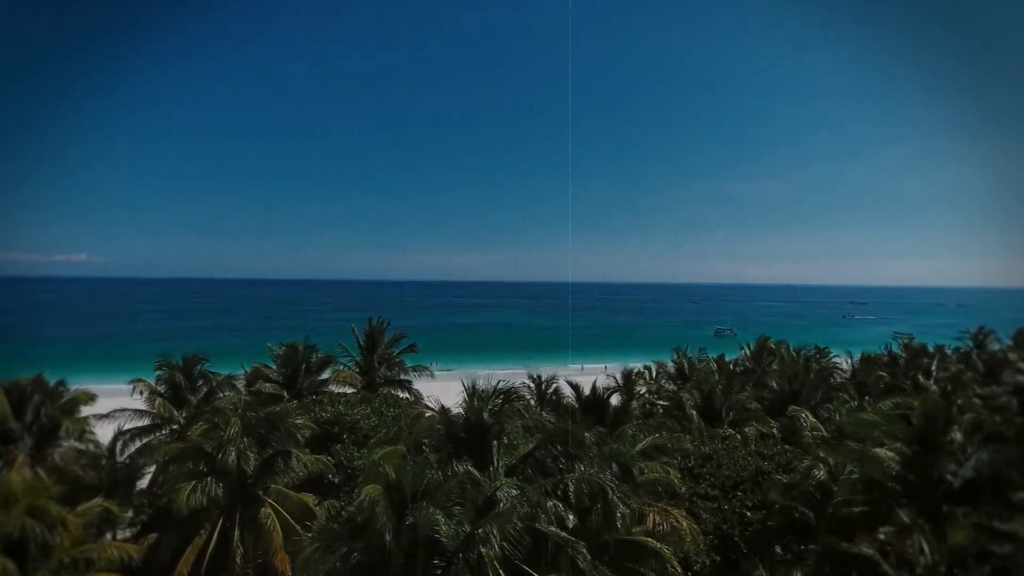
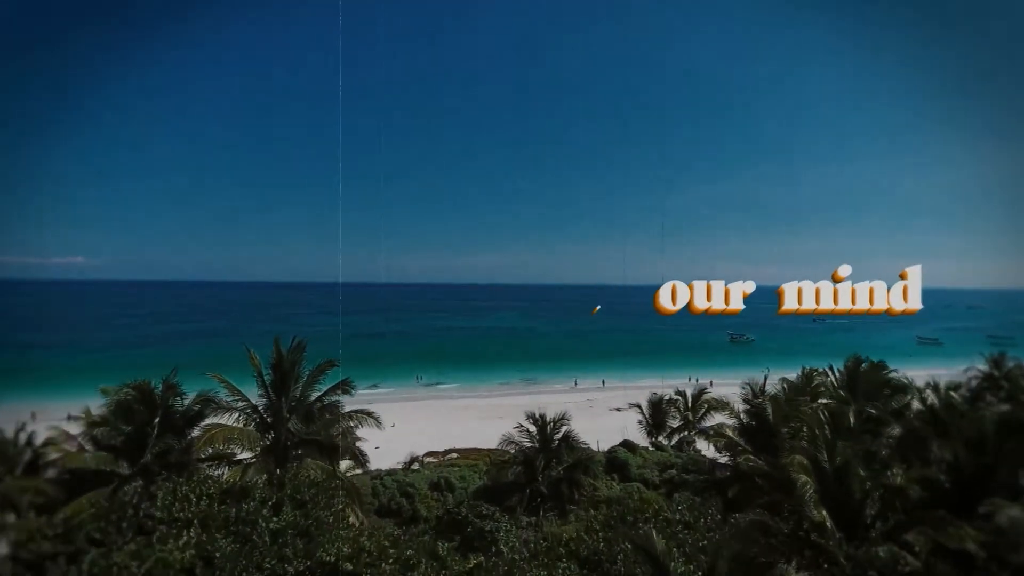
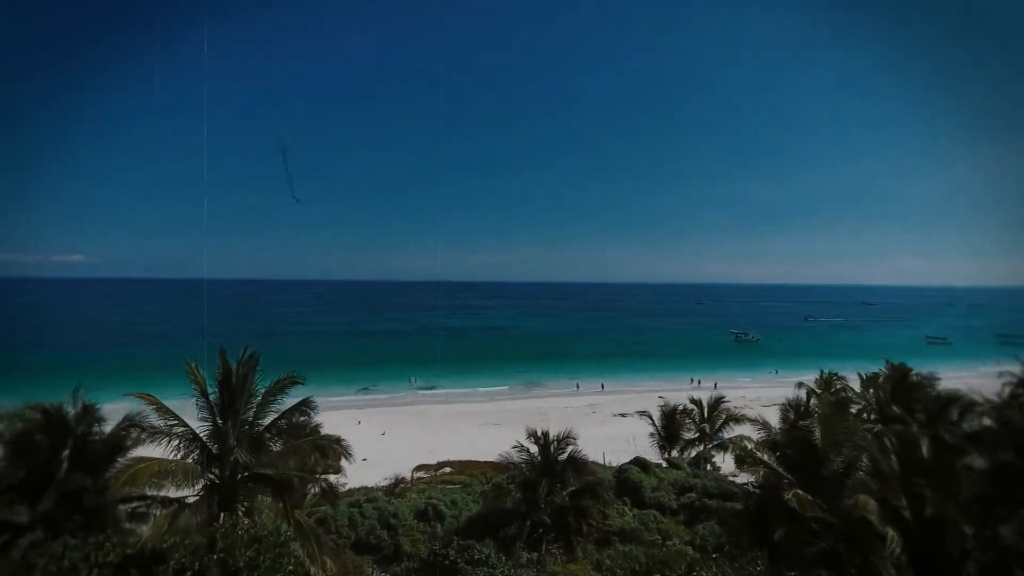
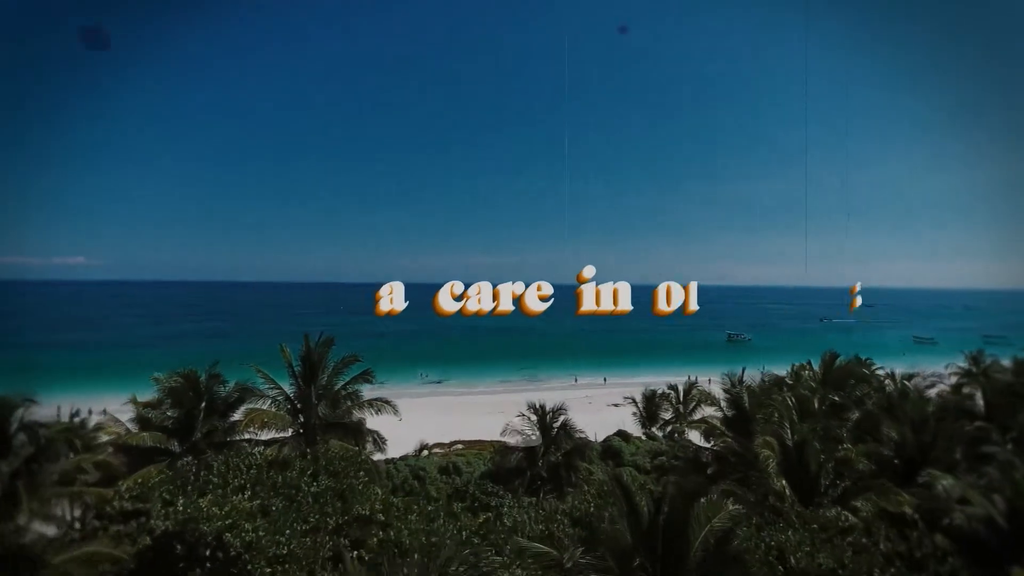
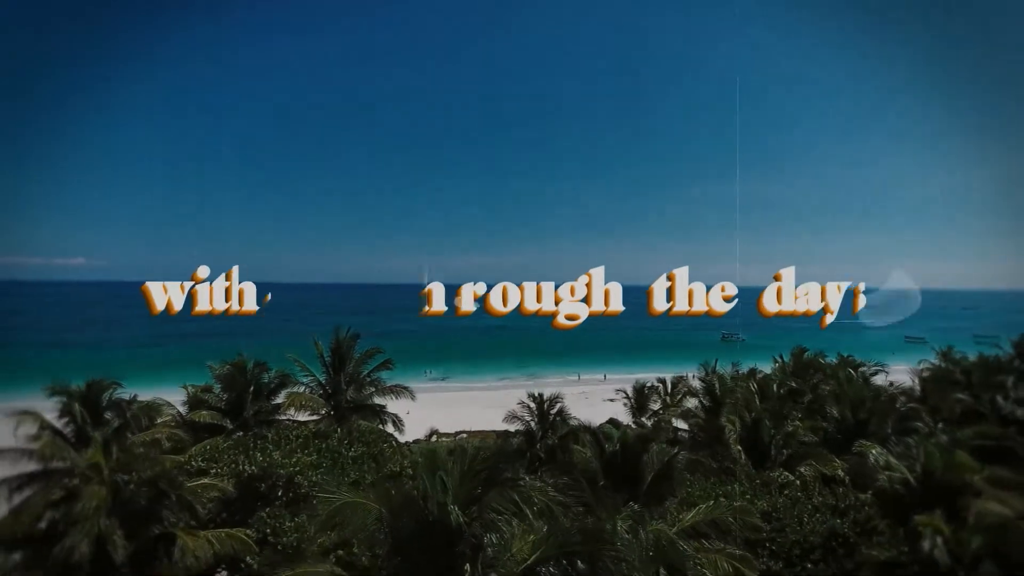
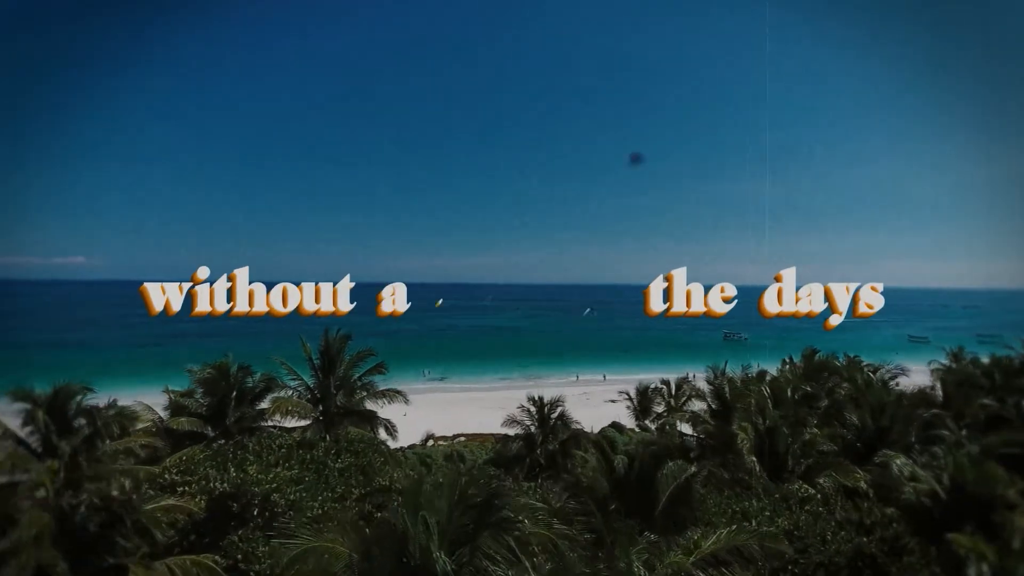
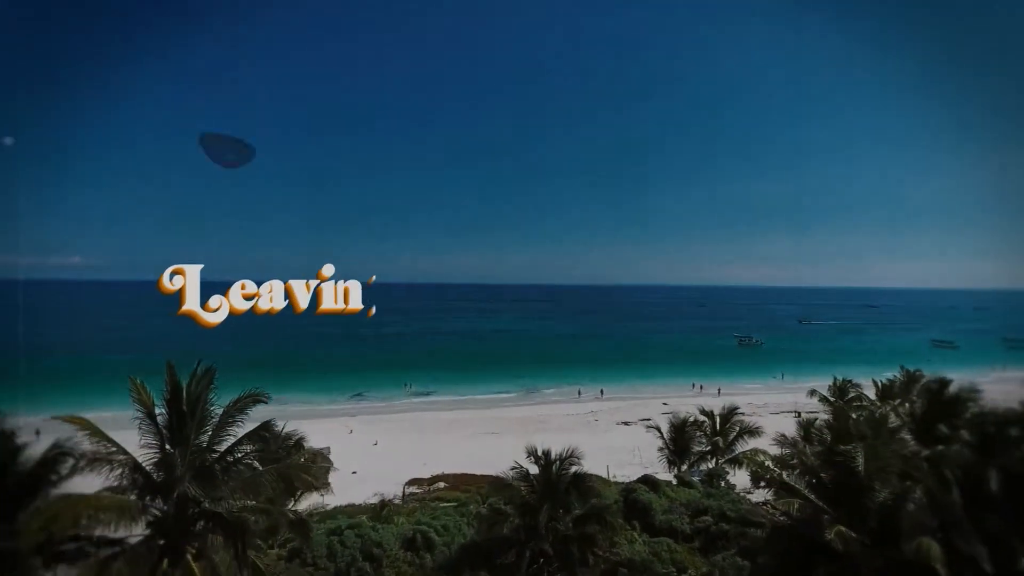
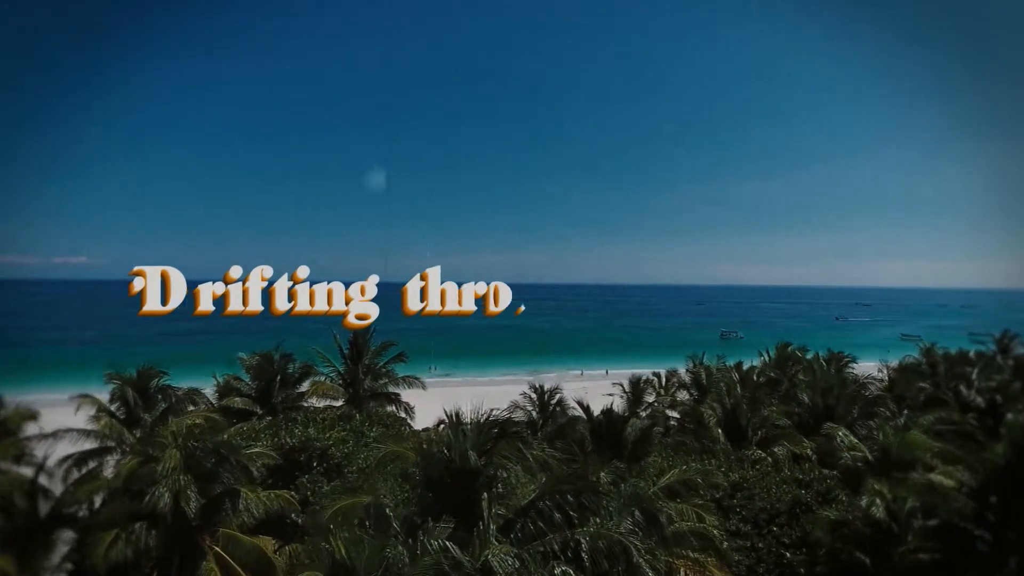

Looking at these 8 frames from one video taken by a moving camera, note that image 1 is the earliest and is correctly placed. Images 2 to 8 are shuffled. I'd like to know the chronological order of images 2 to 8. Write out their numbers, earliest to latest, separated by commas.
8, 5, 6, 4, 2, 3, 7
